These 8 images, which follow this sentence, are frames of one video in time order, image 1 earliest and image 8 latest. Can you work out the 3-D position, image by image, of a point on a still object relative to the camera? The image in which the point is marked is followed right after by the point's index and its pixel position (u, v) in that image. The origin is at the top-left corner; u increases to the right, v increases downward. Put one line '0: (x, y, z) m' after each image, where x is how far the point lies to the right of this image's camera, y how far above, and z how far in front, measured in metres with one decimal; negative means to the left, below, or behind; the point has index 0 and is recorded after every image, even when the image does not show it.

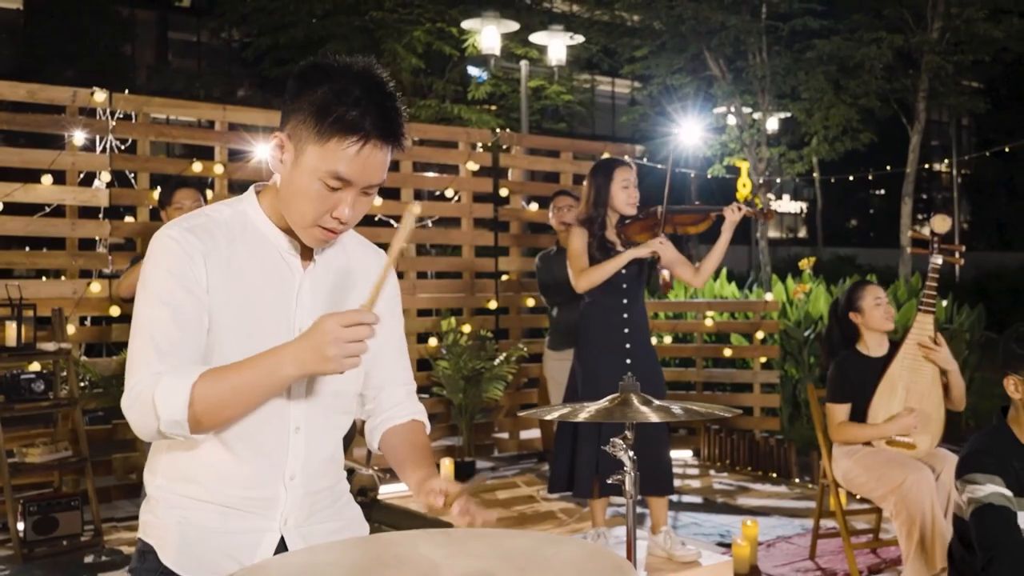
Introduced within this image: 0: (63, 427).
0: (-2.3, -0.7, +5.1) m
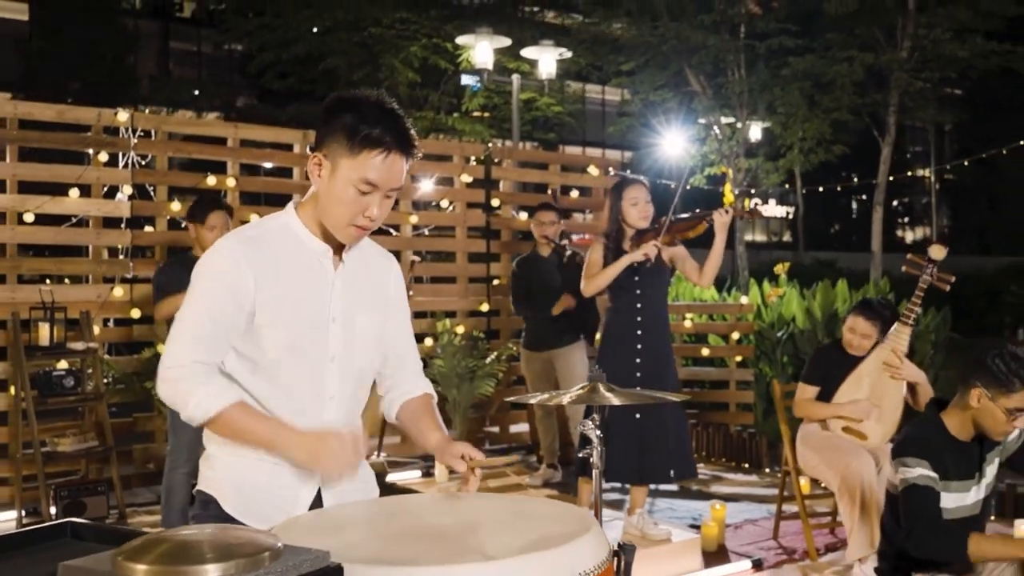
0: (-2.3, -0.7, +5.5) m
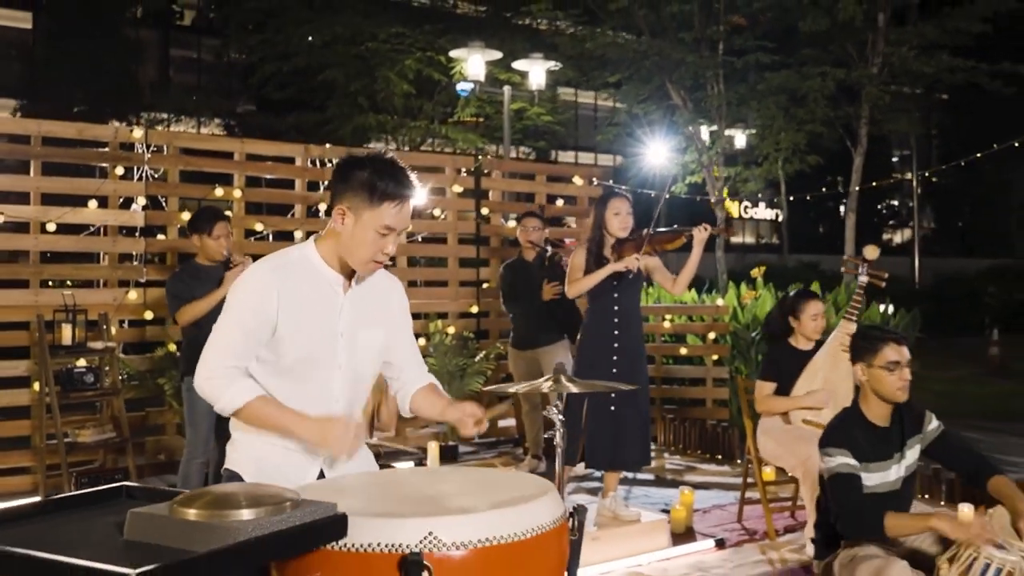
0: (-2.4, -0.7, +6.0) m
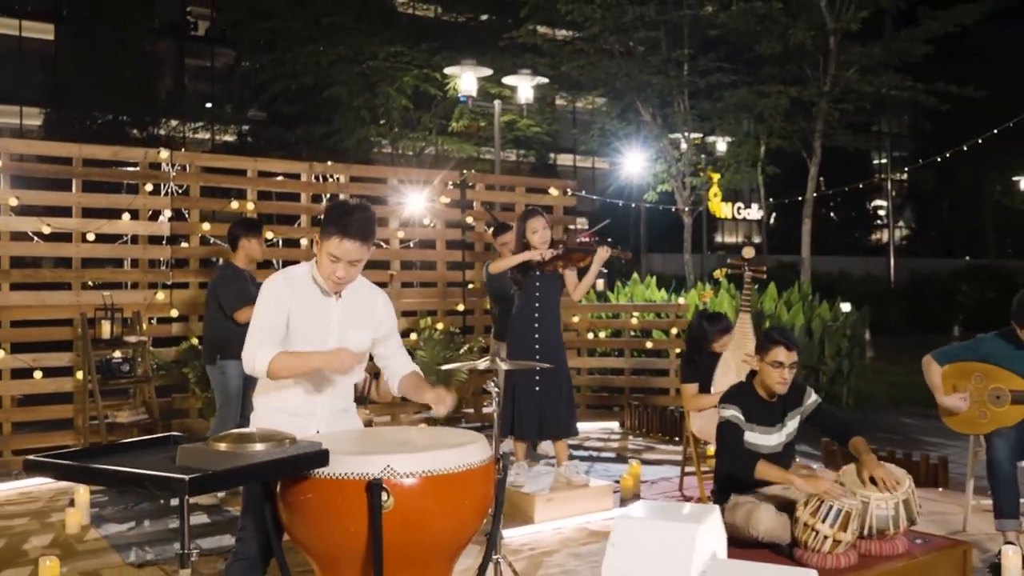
0: (-2.6, -0.7, +6.9) m
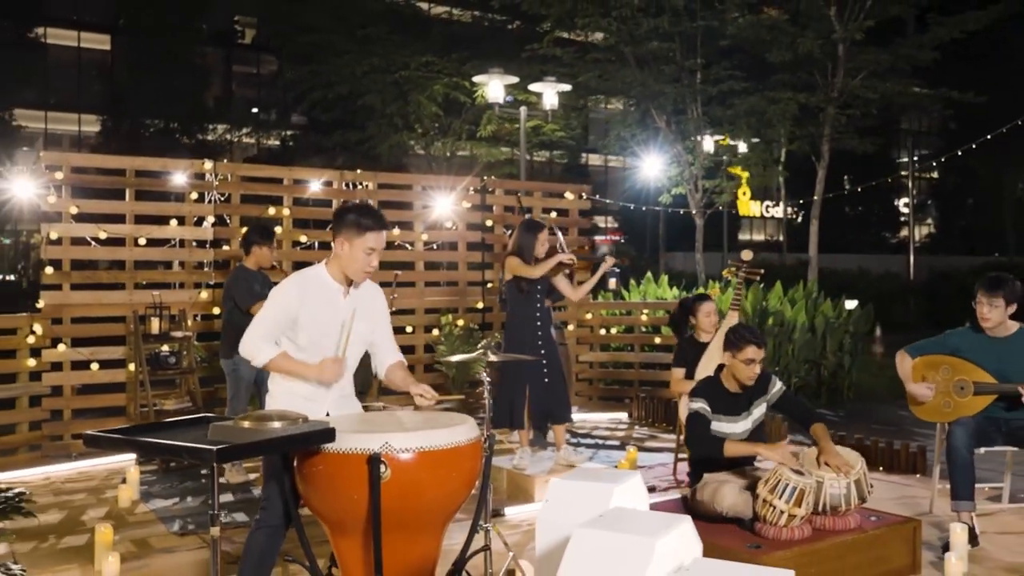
0: (-2.5, -0.7, +7.7) m
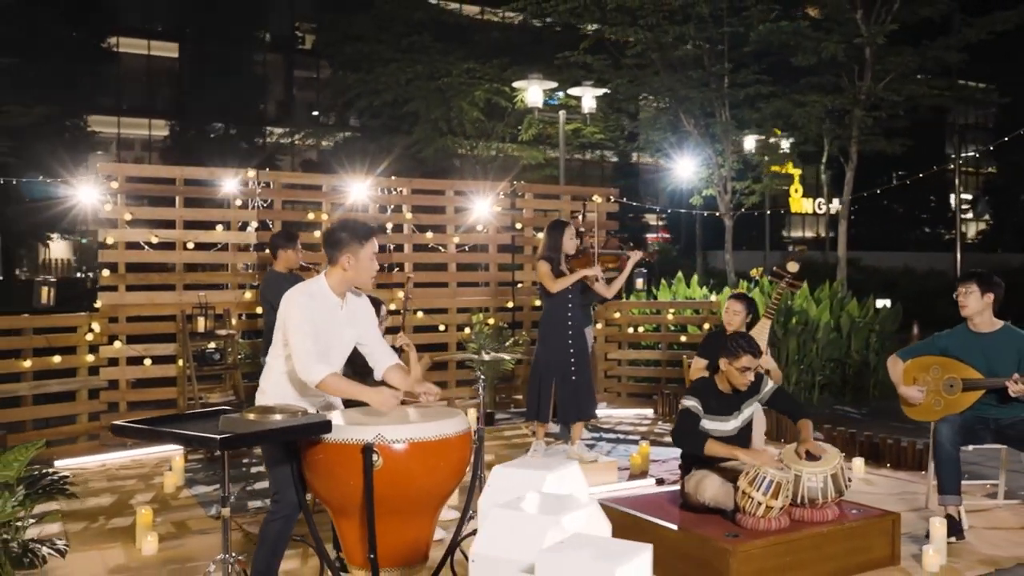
0: (-2.3, -0.8, +8.2) m
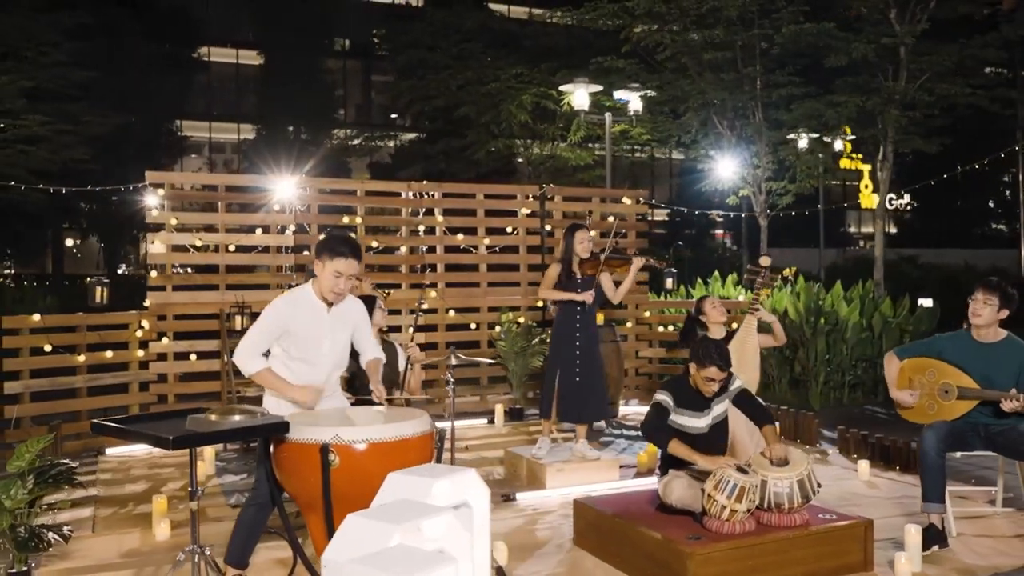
0: (-2.1, -0.8, +8.7) m
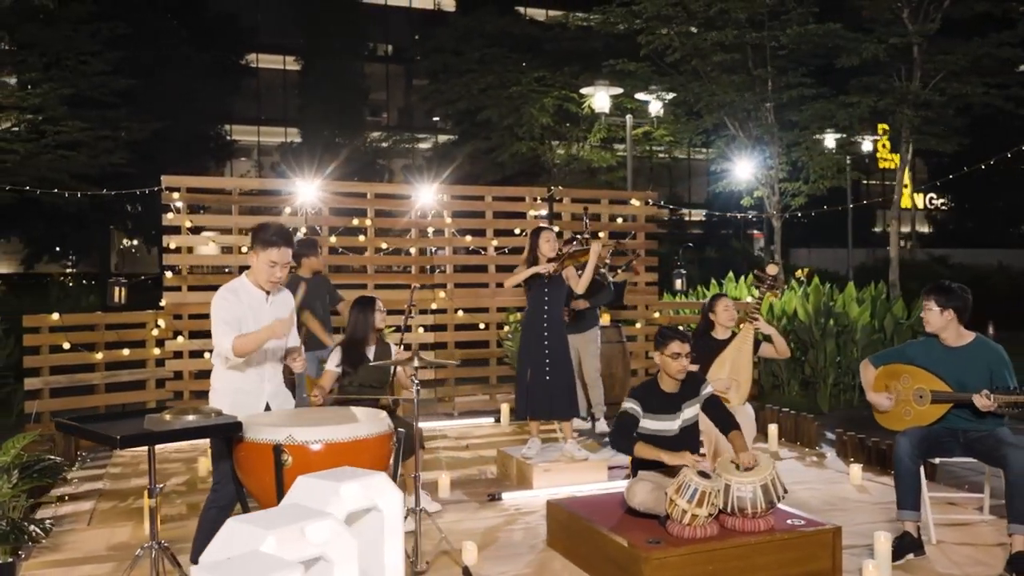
0: (-2.1, -0.8, +8.9) m
